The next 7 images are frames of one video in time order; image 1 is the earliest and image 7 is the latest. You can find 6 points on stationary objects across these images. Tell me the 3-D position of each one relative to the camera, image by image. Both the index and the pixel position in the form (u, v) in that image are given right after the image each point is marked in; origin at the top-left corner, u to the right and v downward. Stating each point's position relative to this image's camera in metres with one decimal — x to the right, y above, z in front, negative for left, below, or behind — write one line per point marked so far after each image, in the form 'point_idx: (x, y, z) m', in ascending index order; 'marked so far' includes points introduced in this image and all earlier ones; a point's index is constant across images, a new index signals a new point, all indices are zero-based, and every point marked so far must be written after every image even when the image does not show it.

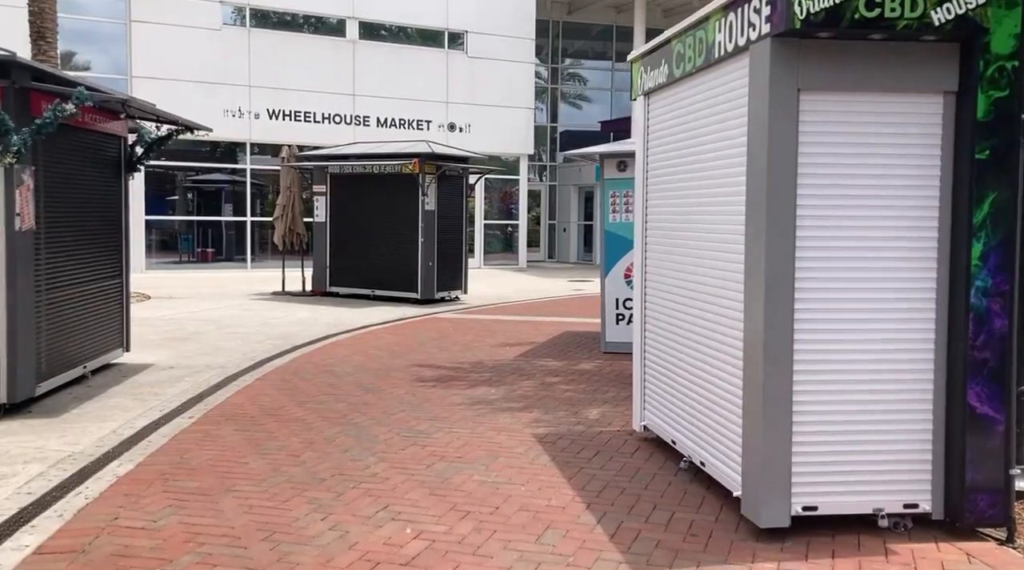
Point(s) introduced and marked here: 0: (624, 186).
0: (+1.3, +1.2, +11.7) m
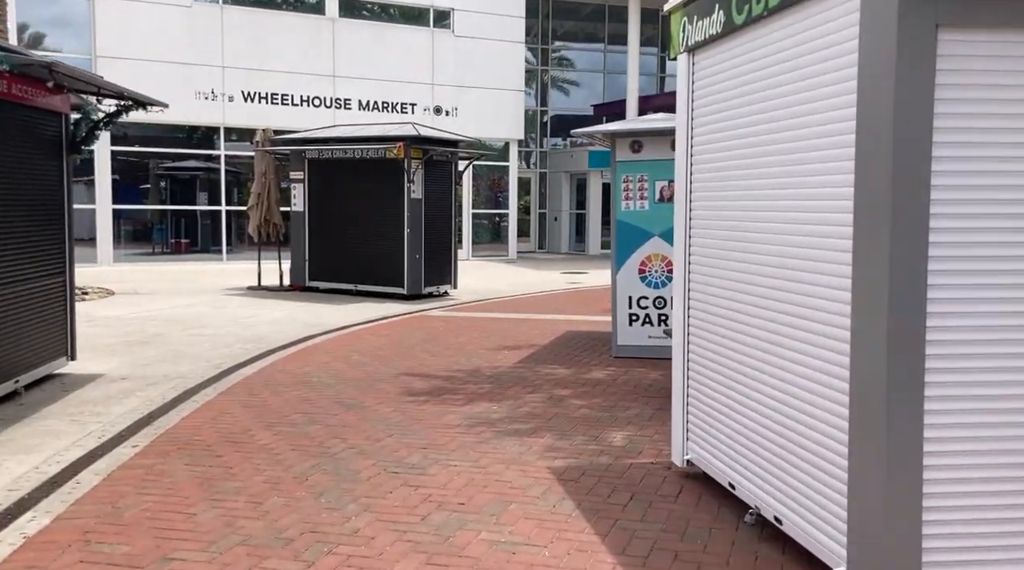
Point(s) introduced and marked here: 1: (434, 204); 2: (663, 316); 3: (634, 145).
0: (+1.3, +1.2, +10.4) m
1: (-1.4, +1.4, +17.2) m
2: (+1.6, -0.3, +10.4) m
3: (+1.3, +1.4, +10.4) m
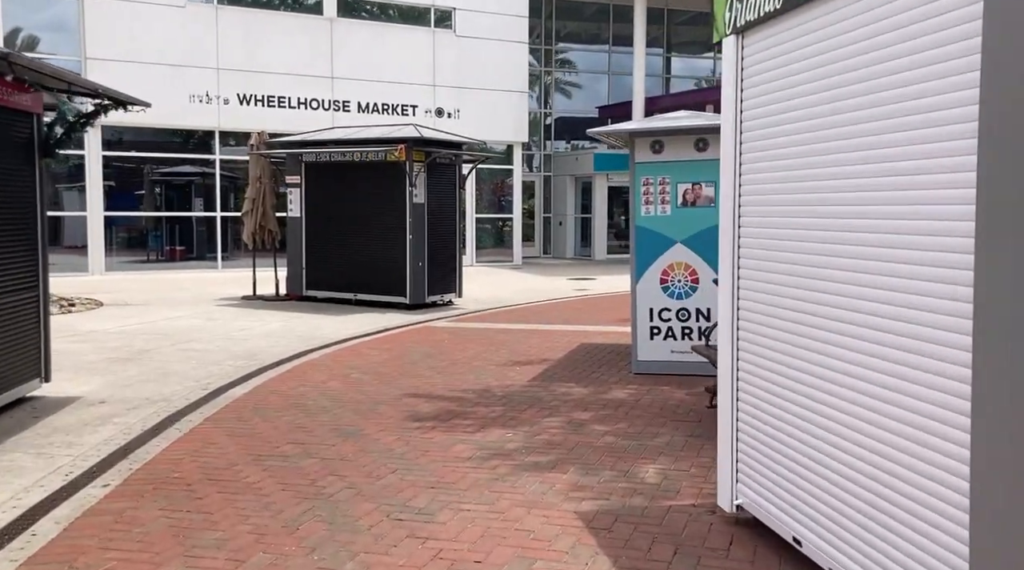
0: (+1.4, +1.1, +9.6) m
1: (-1.2, +1.3, +16.4) m
2: (+1.7, -0.4, +9.6) m
3: (+1.4, +1.3, +9.6) m
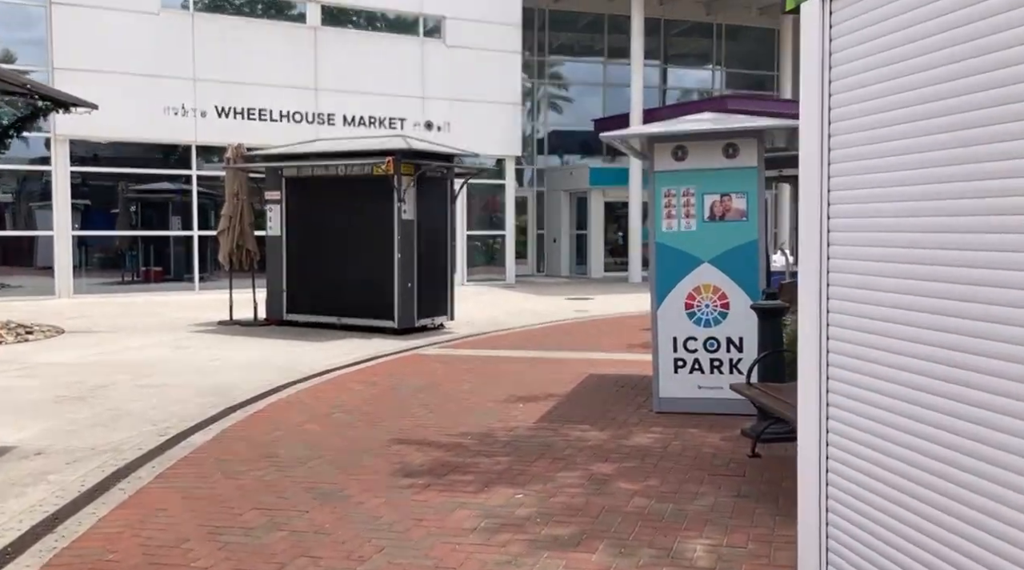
0: (+1.5, +0.9, +8.5) m
1: (-1.3, +0.9, +15.3) m
2: (+1.7, -0.7, +8.5) m
3: (+1.4, +1.1, +8.5) m
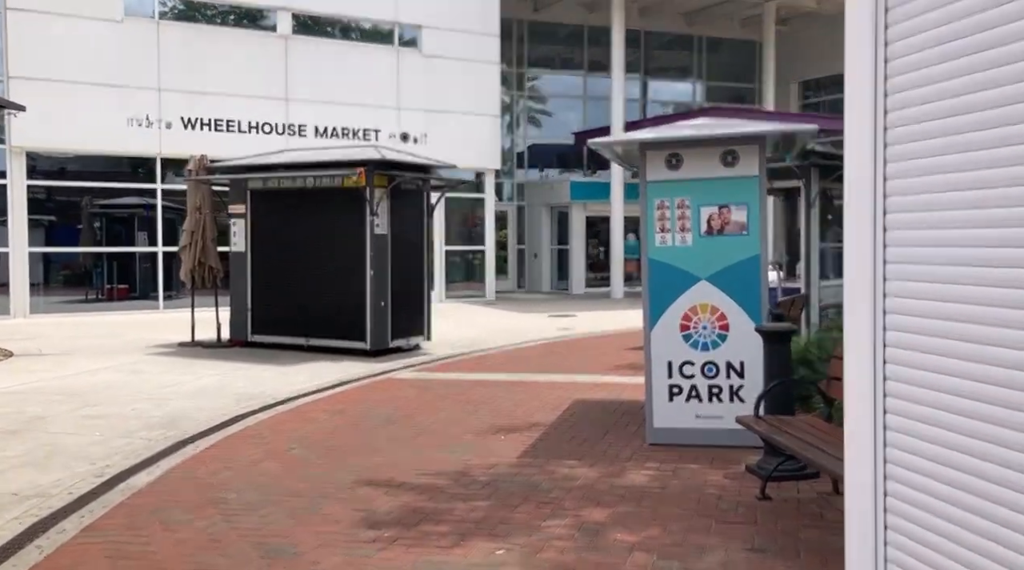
0: (+1.3, +0.7, +7.7) m
1: (-1.6, +0.6, +14.5) m
2: (+1.6, -0.8, +7.7) m
3: (+1.2, +1.0, +7.8) m
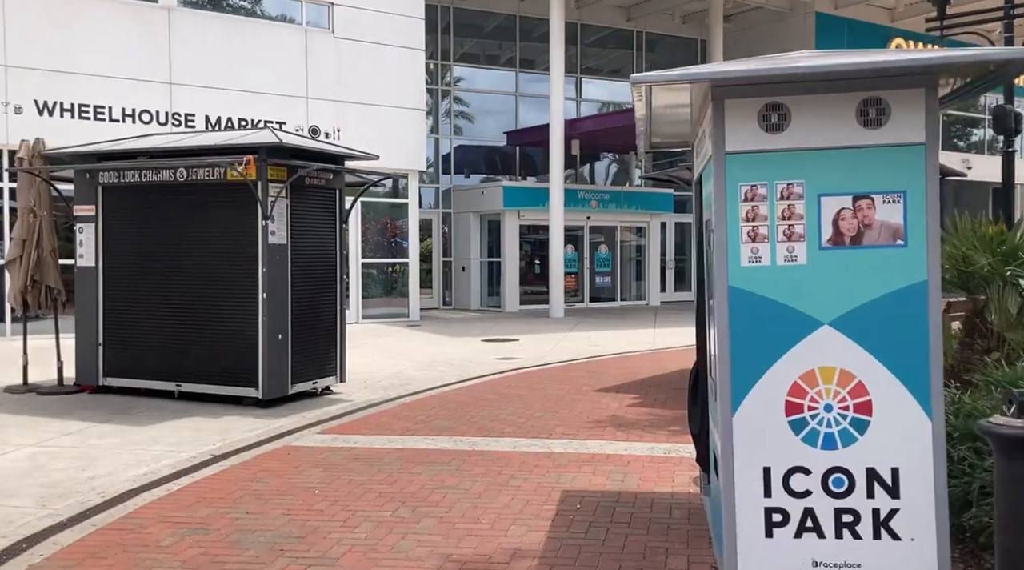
0: (+1.2, +0.5, +4.4) m
1: (-2.3, +0.3, +10.9) m
2: (+1.5, -1.0, +4.4) m
3: (+1.1, +0.7, +4.4) m
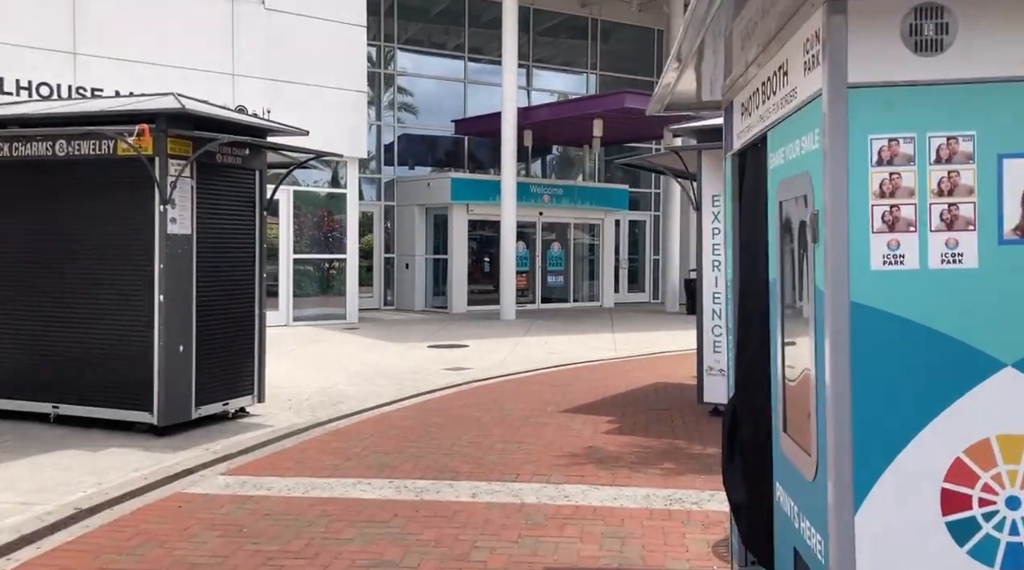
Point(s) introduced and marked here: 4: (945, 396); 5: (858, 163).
0: (+1.2, +0.5, +2.7) m
1: (-2.7, +0.3, +9.0) m
2: (+1.4, -1.1, +2.7) m
3: (+1.1, +0.7, +2.7) m
4: (+1.2, -0.3, +2.7) m
5: (+0.9, +0.3, +2.7) m
